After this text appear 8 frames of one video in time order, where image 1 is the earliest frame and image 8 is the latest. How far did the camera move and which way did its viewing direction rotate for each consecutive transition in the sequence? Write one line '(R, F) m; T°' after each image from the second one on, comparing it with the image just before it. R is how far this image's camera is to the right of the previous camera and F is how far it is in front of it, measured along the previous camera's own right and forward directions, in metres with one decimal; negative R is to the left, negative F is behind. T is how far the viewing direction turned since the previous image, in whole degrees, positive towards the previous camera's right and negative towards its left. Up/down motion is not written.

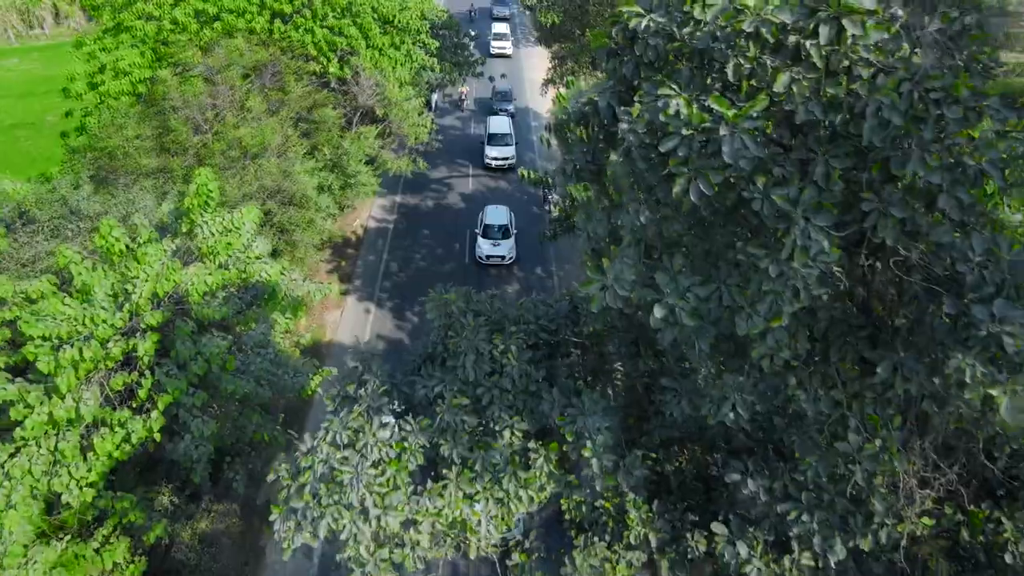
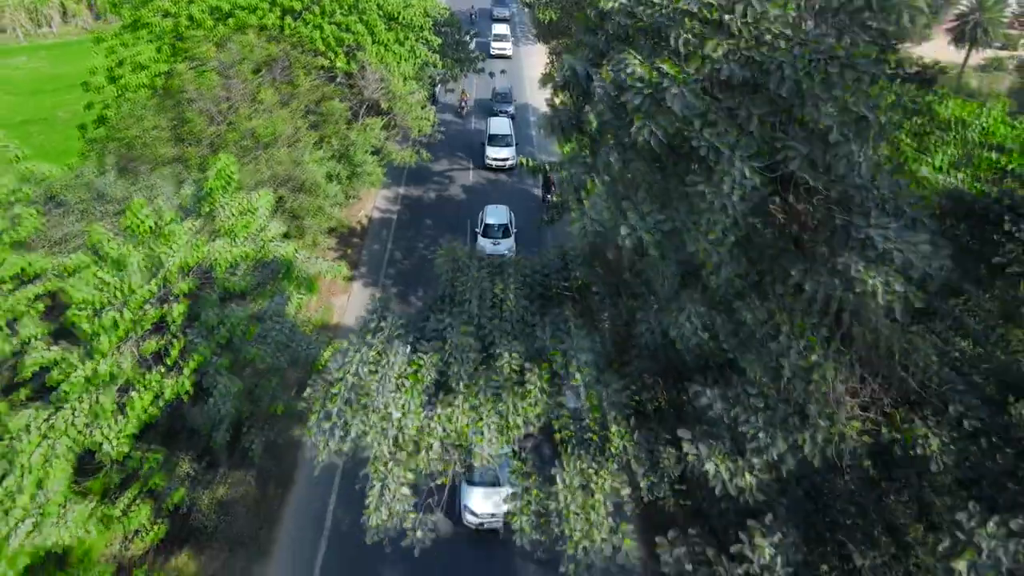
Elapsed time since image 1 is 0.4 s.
(0.0, -0.8) m; 0°
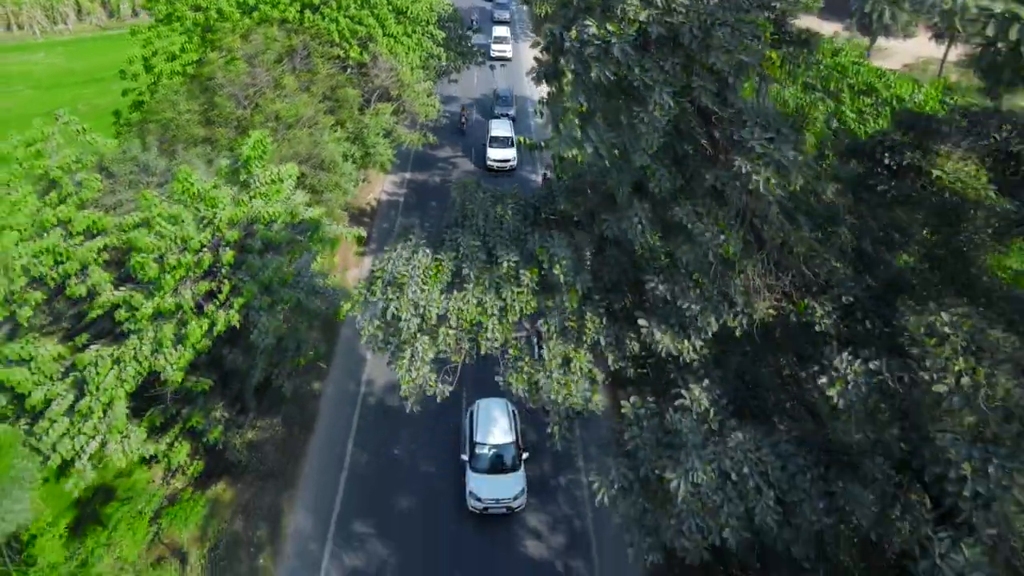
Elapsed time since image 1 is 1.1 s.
(0.0, -1.6) m; 0°
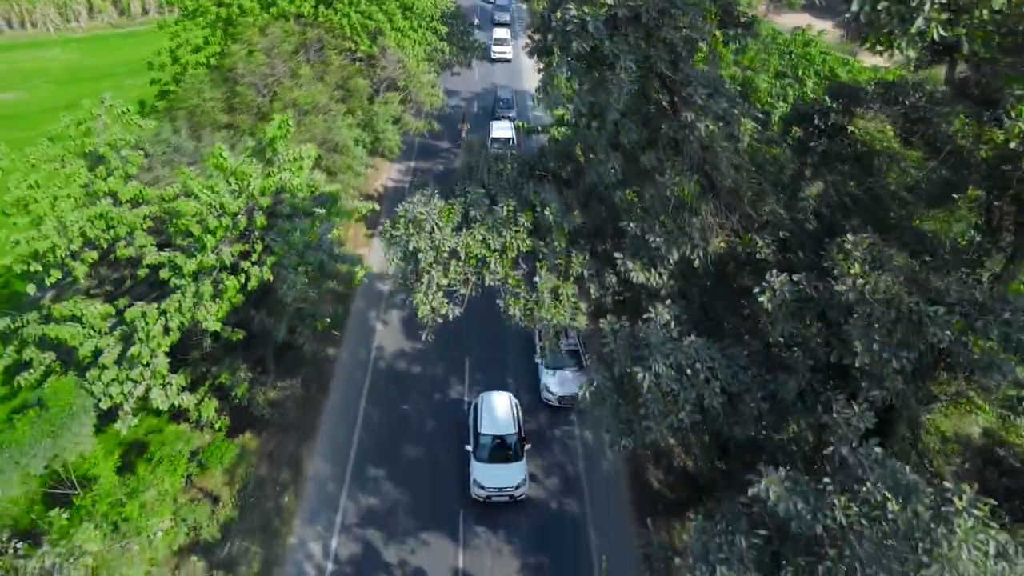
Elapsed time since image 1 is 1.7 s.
(0.0, -1.4) m; 0°
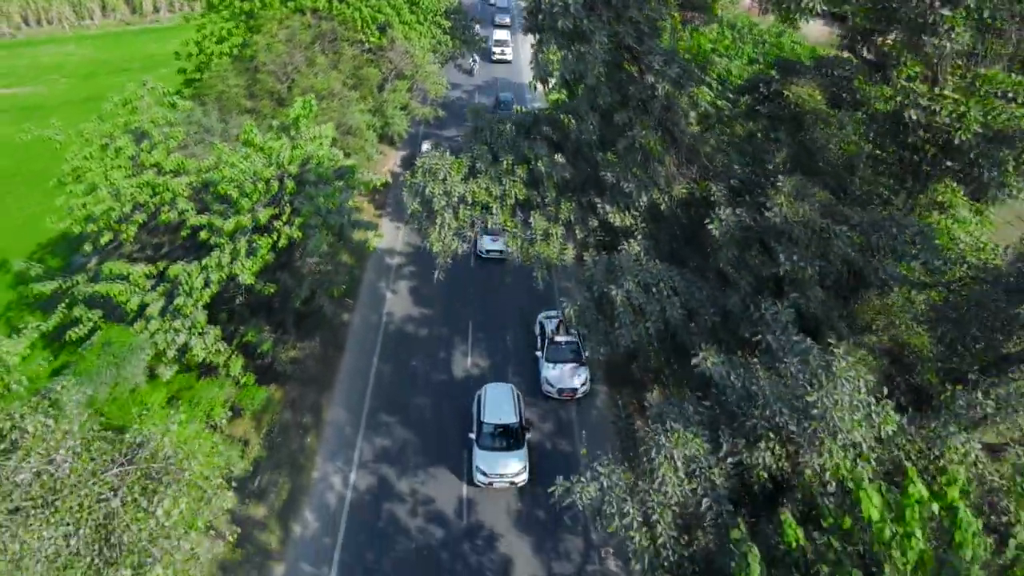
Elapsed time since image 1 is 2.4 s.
(0.0, -1.6) m; 0°
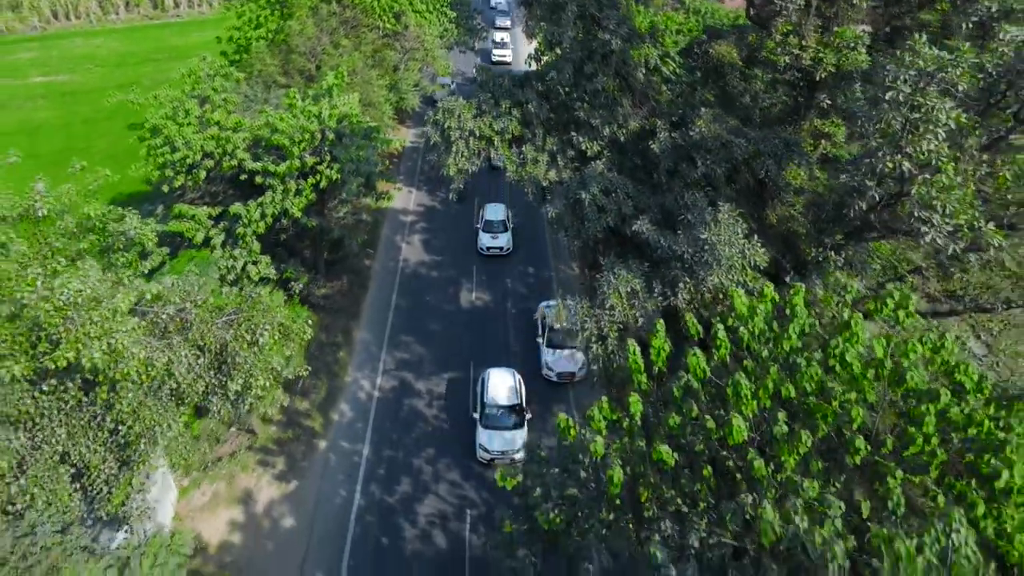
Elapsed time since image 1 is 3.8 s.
(+0.1, -3.2) m; 0°
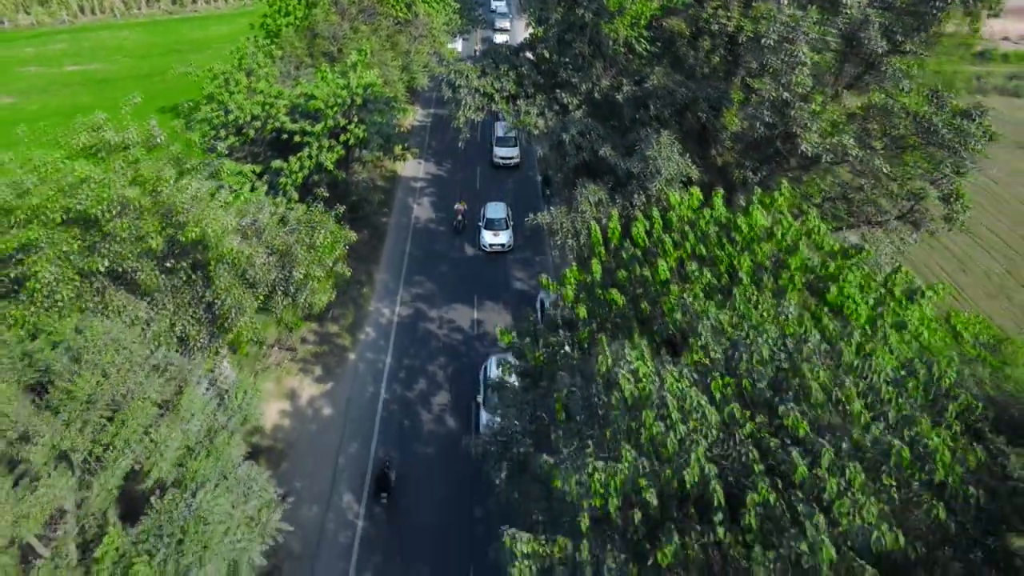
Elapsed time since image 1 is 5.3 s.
(+0.1, -3.4) m; 0°
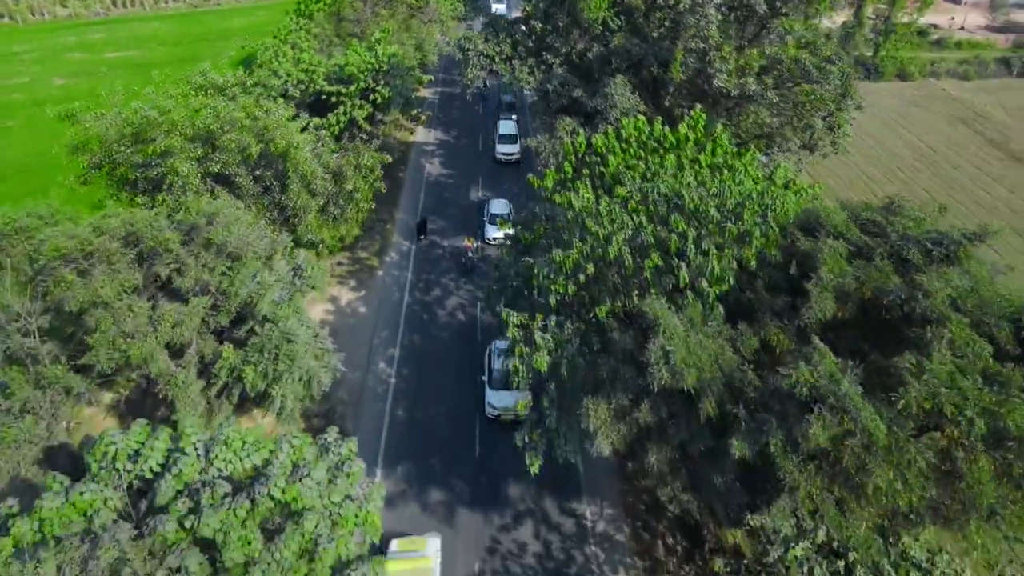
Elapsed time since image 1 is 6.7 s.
(+0.1, -4.7) m; 0°
